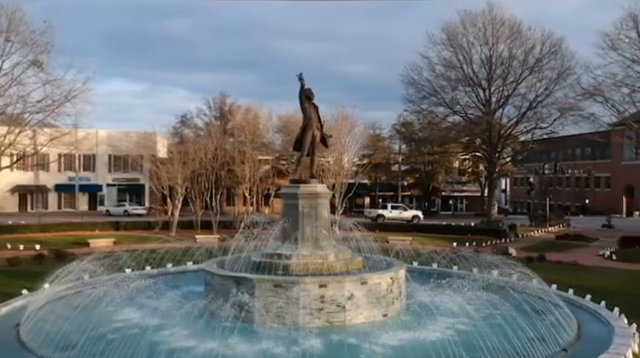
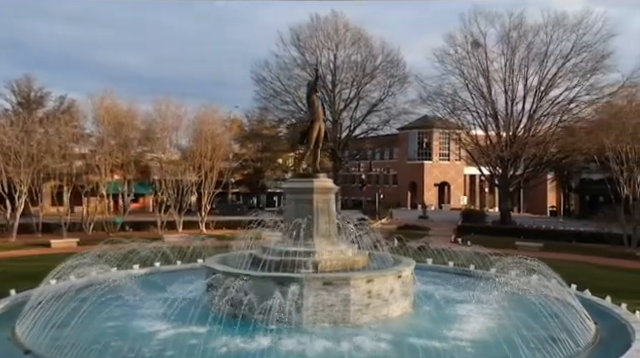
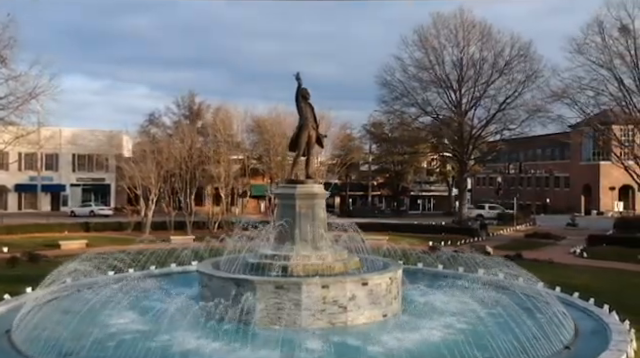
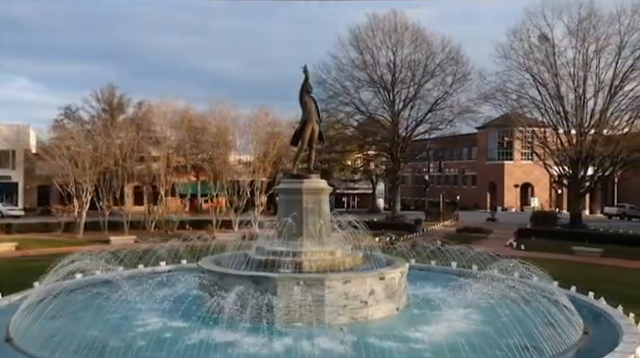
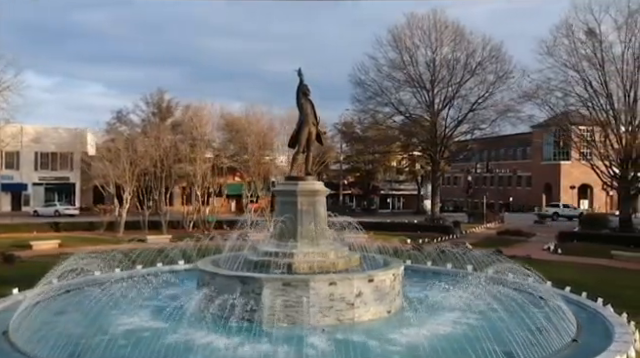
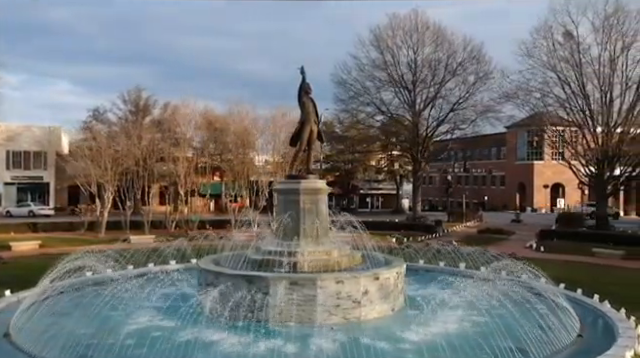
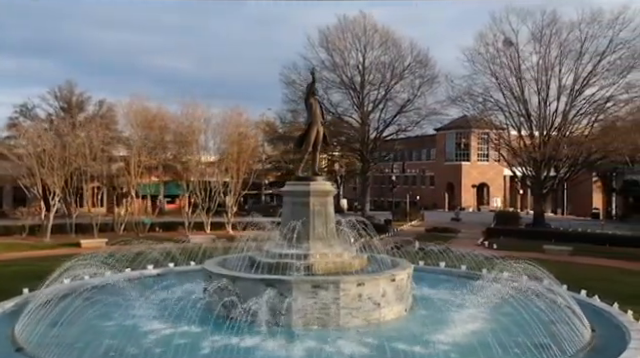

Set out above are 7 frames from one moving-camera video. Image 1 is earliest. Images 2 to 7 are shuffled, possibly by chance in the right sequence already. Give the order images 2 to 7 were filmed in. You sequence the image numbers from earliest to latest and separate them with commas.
3, 5, 6, 4, 7, 2
